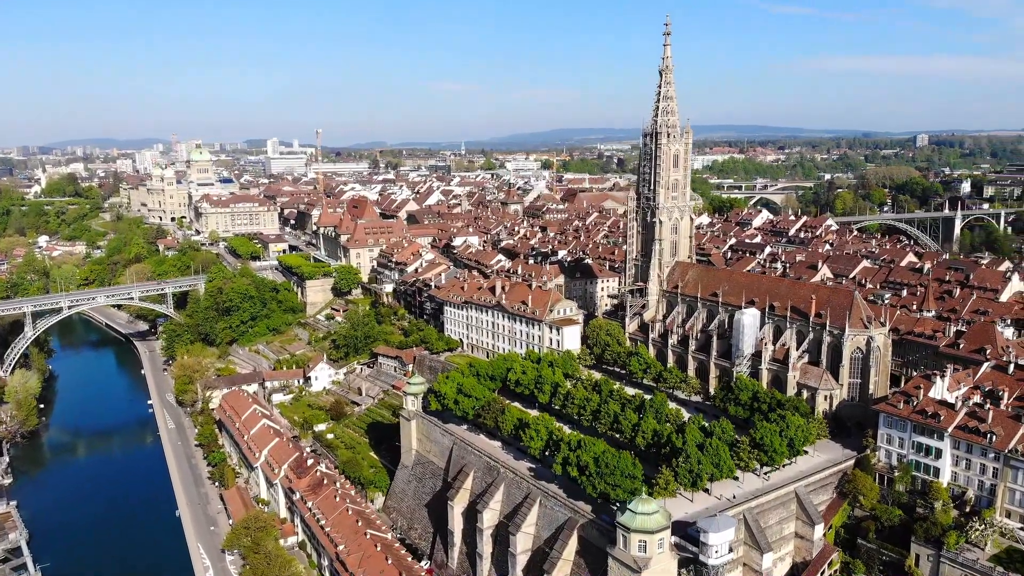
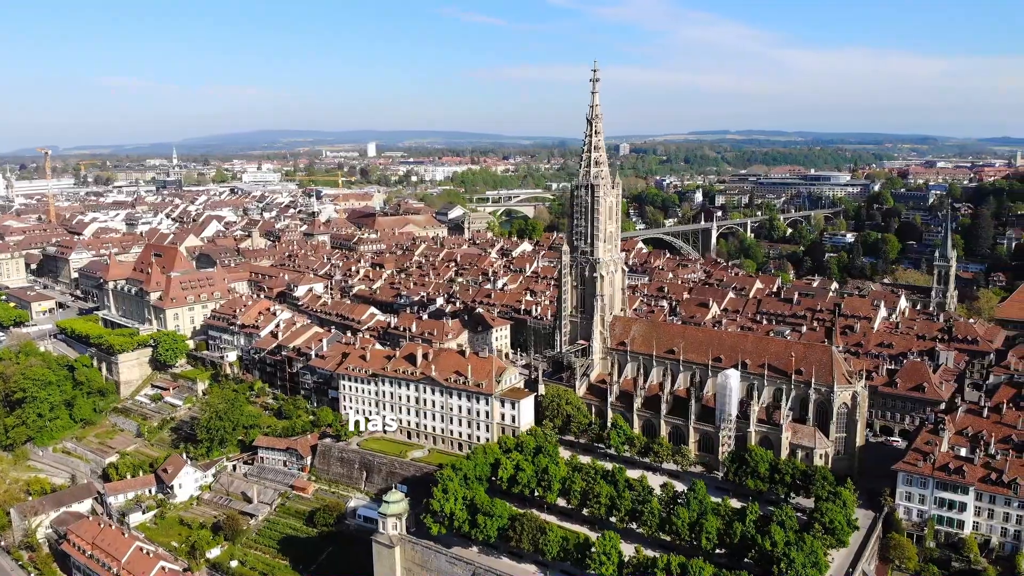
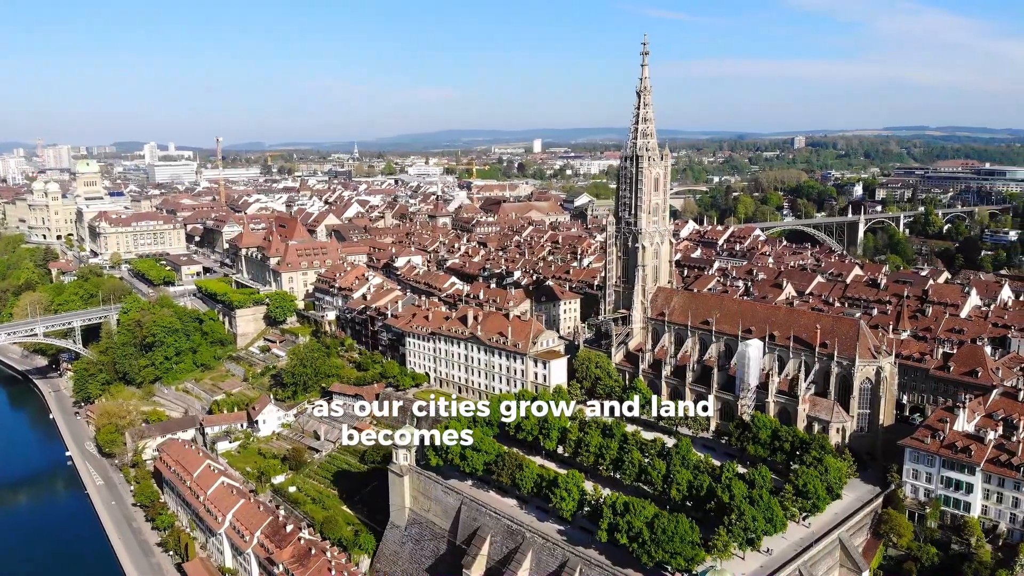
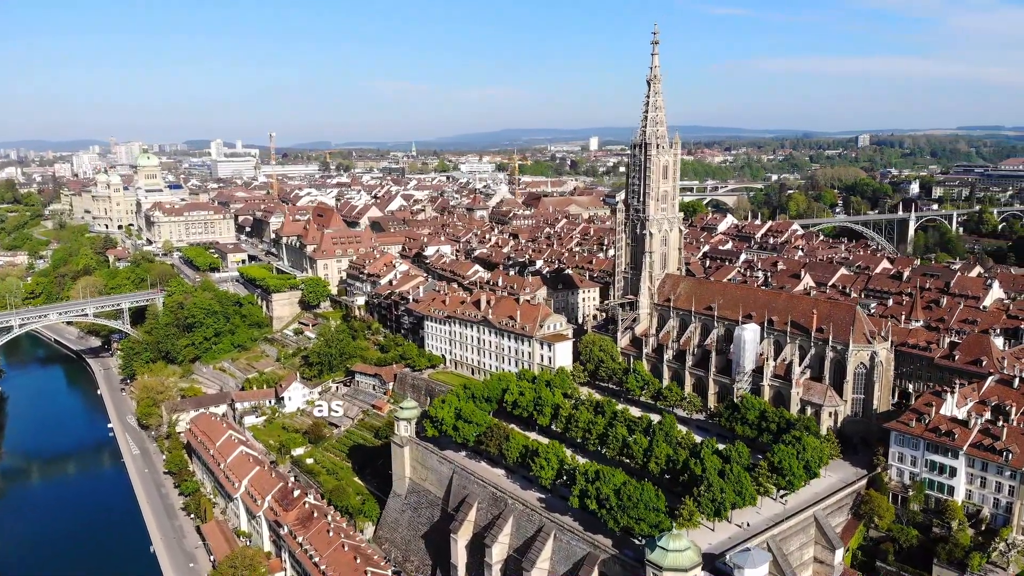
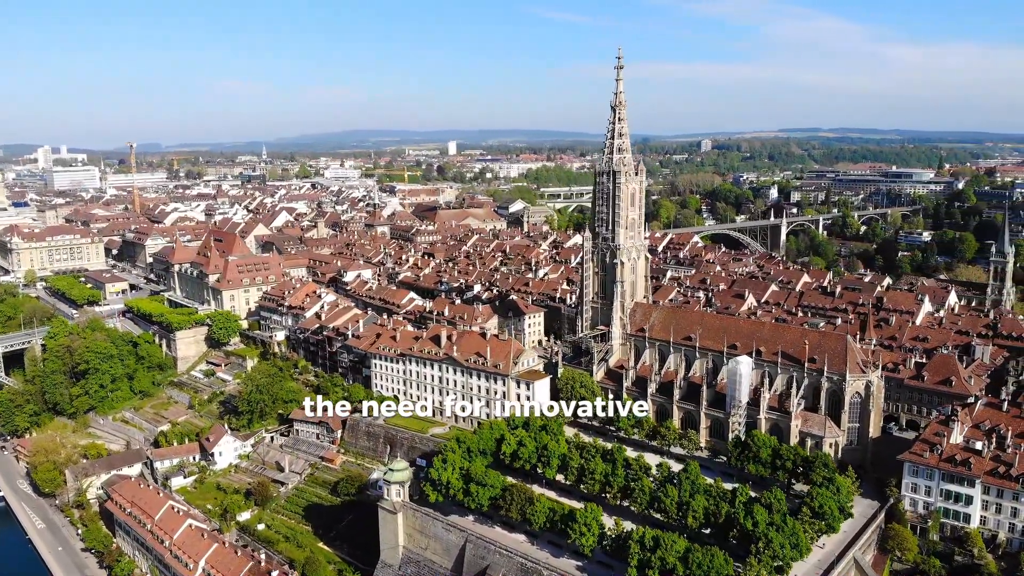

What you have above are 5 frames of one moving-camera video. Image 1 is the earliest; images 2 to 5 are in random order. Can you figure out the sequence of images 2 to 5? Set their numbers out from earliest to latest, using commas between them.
4, 3, 5, 2
